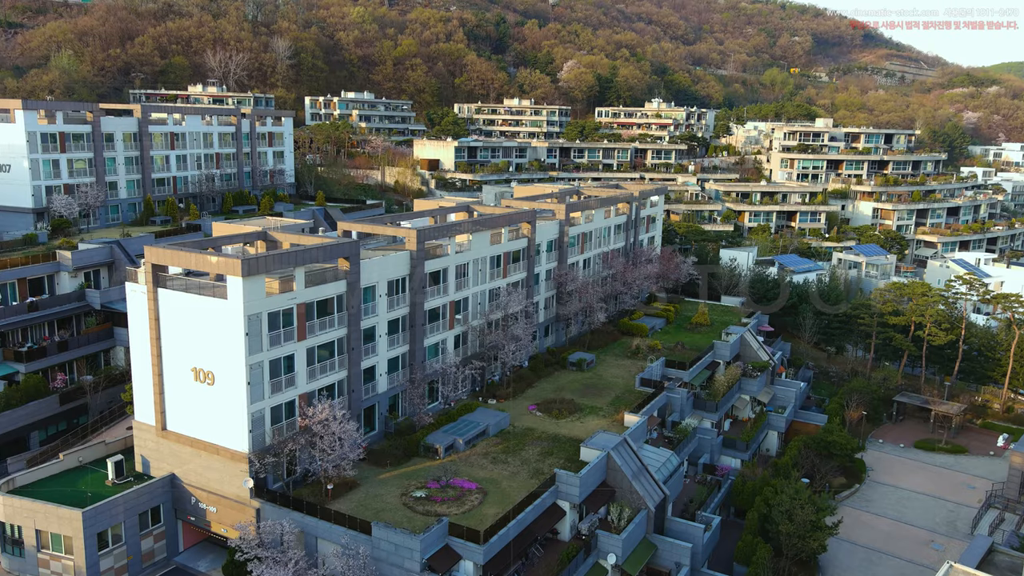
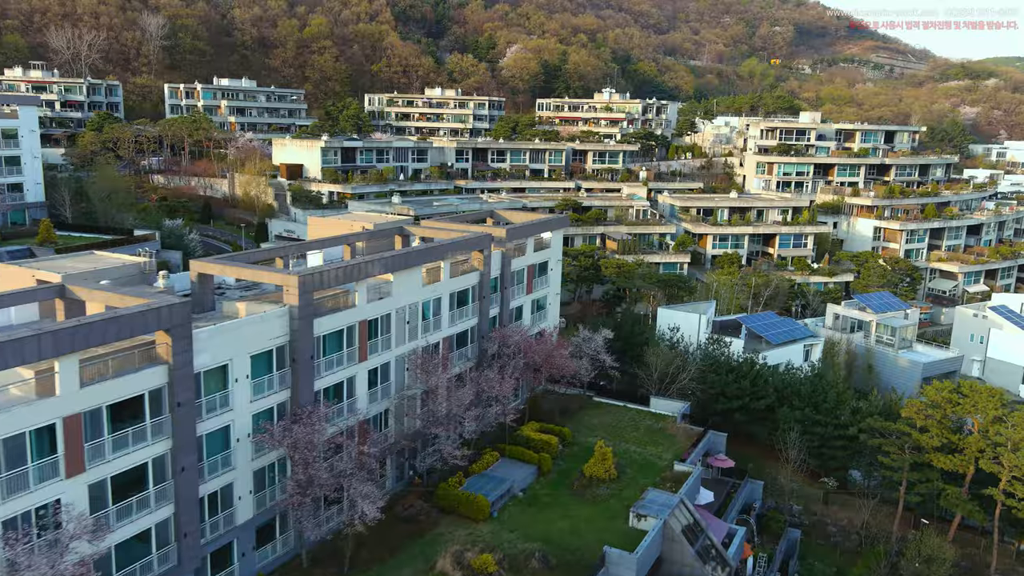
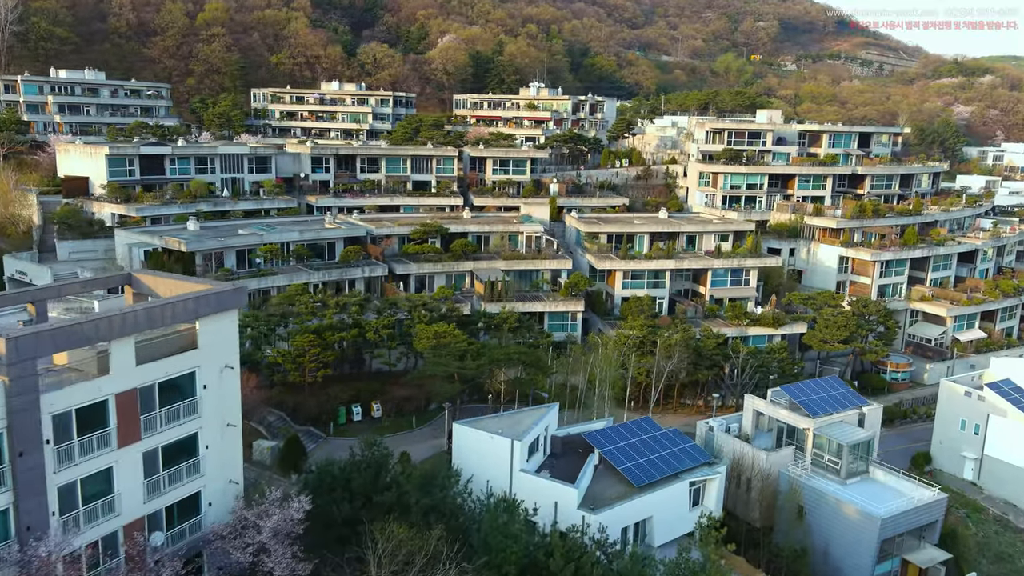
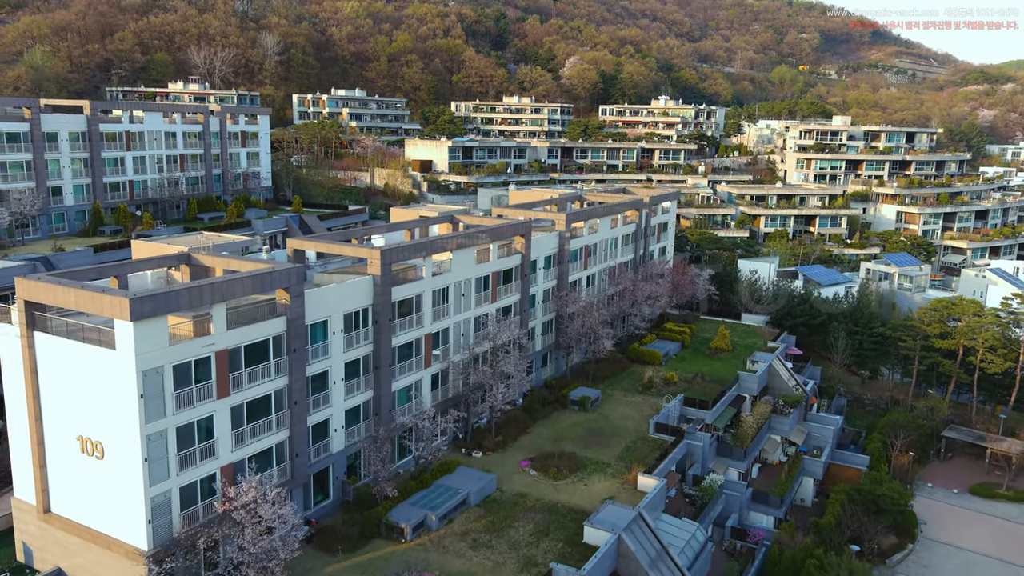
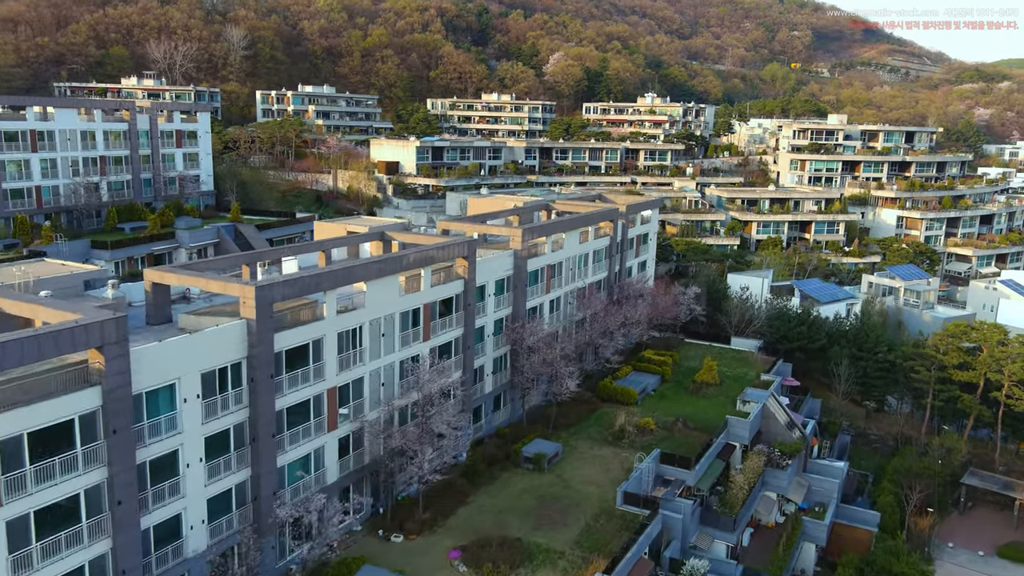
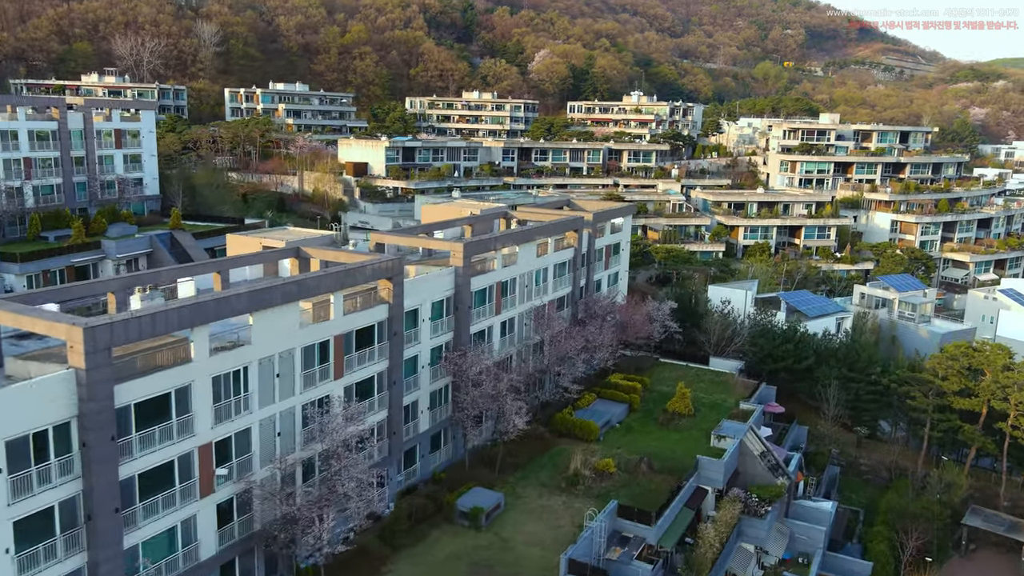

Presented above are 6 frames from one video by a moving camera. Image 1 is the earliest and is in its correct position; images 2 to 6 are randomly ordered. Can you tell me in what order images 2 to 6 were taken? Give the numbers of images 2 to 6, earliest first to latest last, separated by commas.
4, 5, 6, 2, 3
